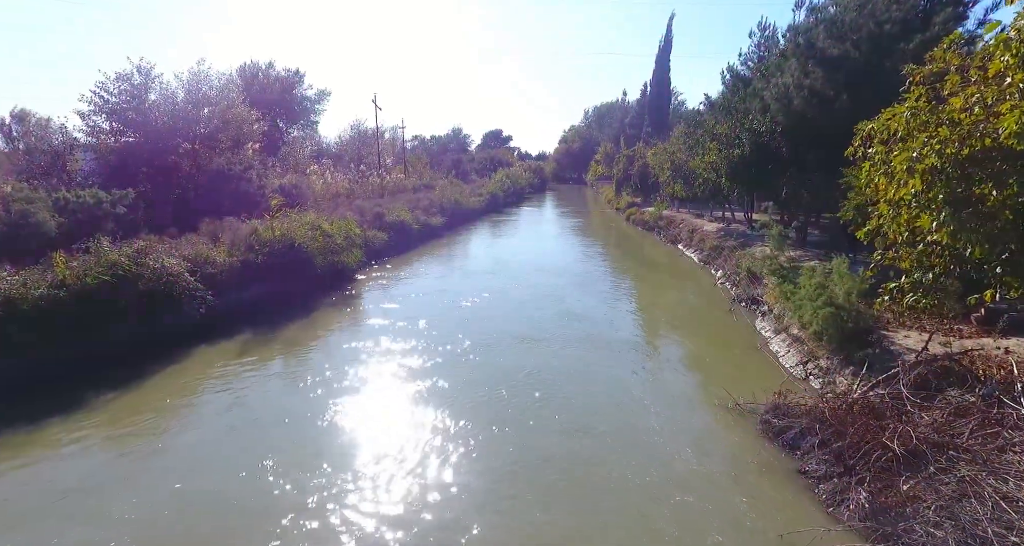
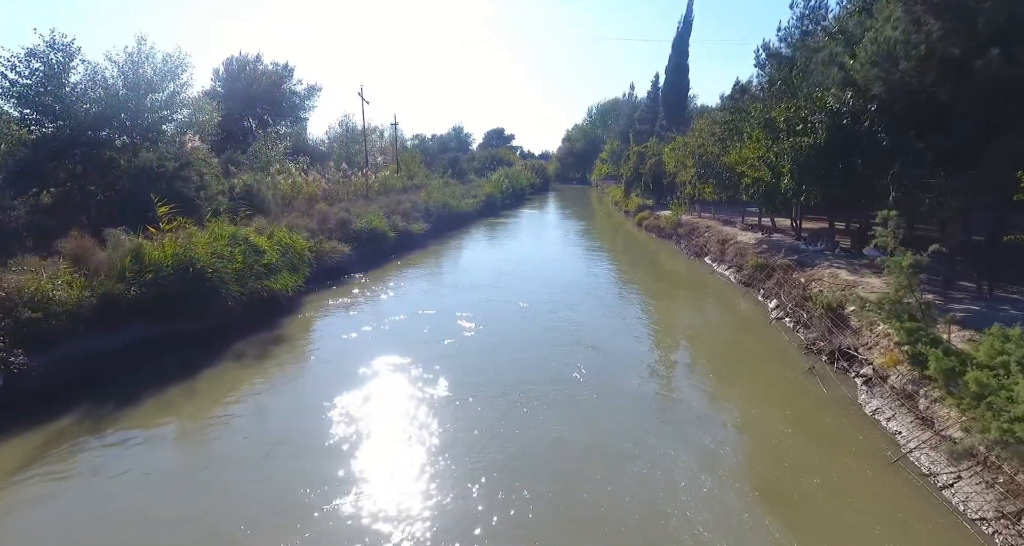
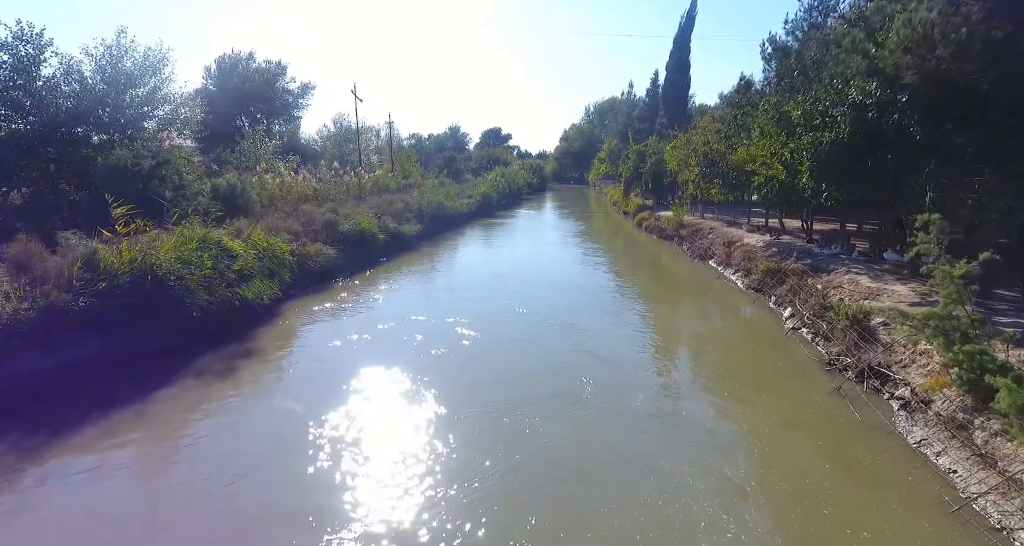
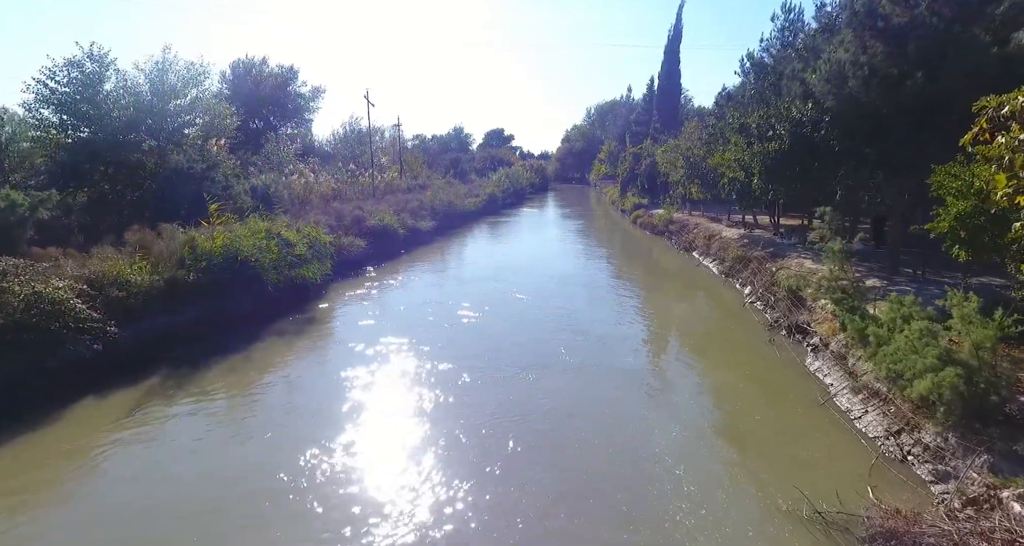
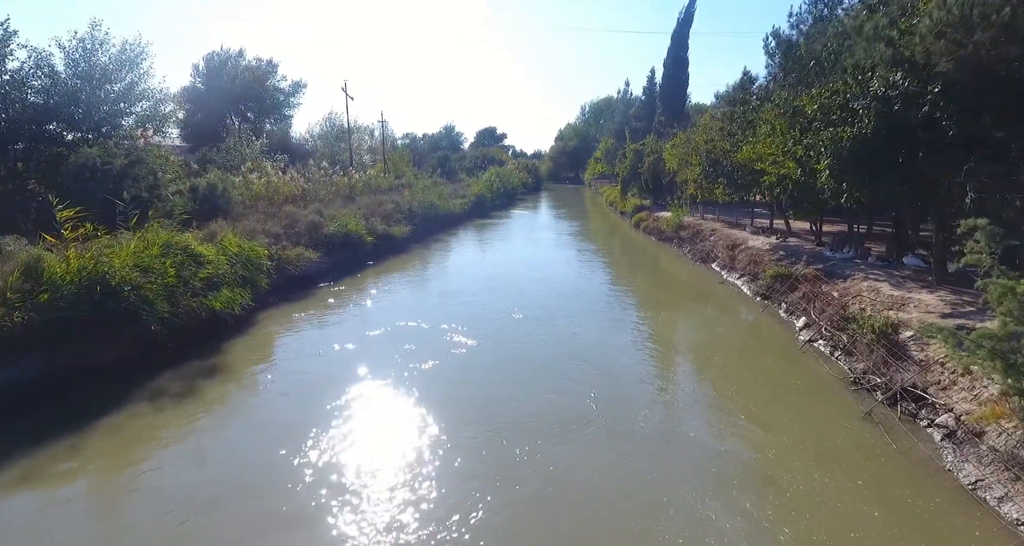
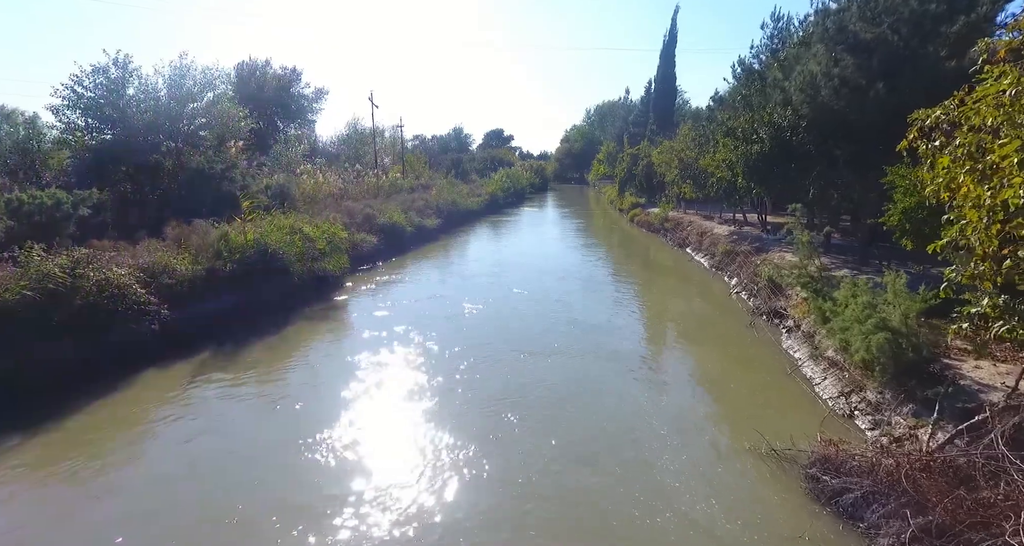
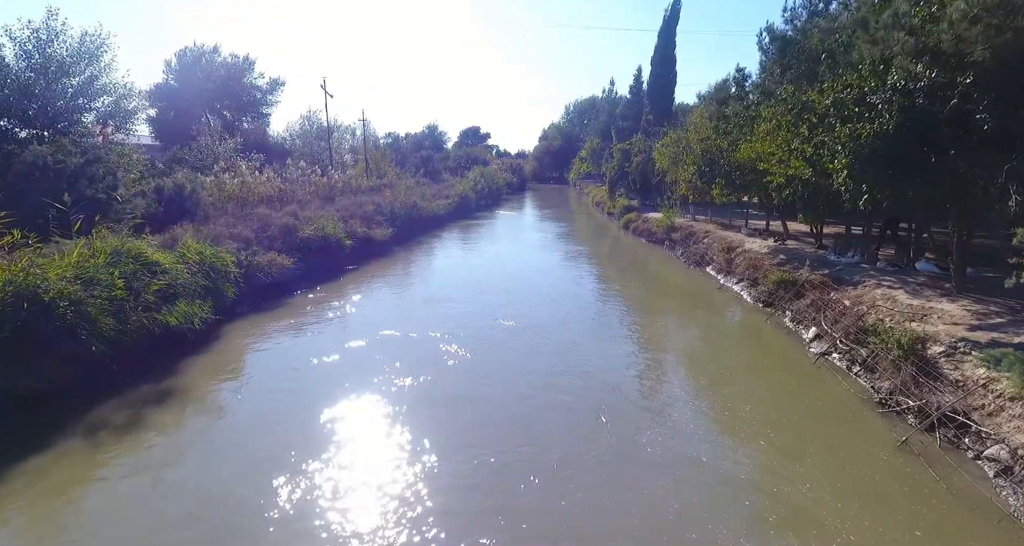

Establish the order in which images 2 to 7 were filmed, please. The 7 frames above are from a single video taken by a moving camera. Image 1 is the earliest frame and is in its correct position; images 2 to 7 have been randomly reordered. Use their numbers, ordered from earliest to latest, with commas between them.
6, 4, 2, 3, 5, 7
